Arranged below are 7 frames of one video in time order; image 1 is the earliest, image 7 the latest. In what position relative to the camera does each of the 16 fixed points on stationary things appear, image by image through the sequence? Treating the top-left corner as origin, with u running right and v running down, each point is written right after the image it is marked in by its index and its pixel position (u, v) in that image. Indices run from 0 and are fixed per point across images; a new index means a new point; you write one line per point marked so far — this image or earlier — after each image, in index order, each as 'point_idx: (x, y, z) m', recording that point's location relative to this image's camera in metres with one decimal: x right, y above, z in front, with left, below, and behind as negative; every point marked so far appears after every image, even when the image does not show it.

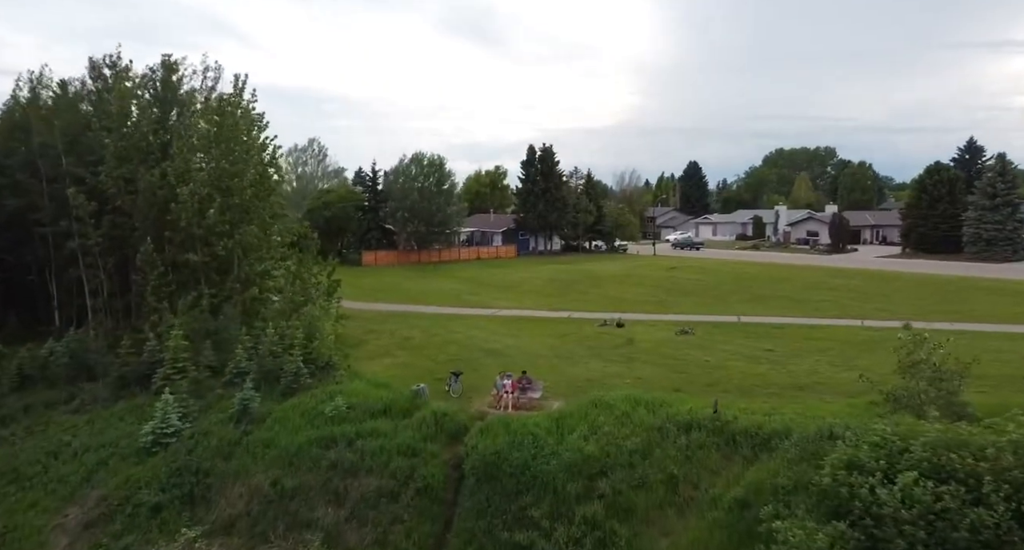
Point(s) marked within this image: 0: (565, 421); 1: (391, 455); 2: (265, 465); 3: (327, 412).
0: (+1.3, -3.6, +16.3) m
1: (-2.8, -4.2, +15.7) m
2: (-5.8, -4.4, +15.5) m
3: (-4.7, -3.5, +17.1) m
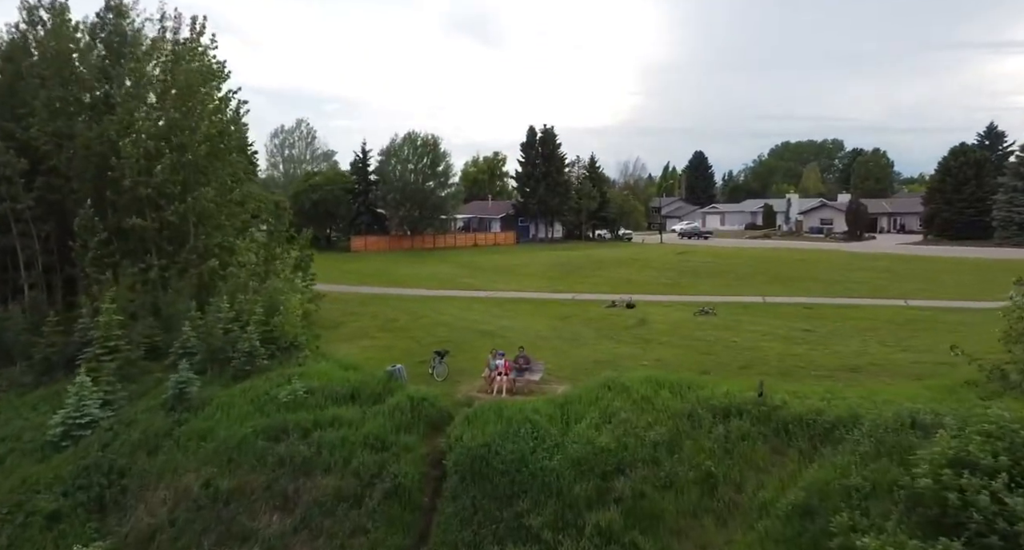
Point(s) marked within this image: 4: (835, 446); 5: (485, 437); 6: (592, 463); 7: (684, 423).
0: (+1.2, -2.6, +13.2) m
1: (-3.0, -3.3, +12.6) m
2: (-5.9, -3.5, +12.4) m
3: (-4.9, -2.6, +14.0) m
4: (+5.4, -2.9, +11.2) m
5: (-0.5, -3.0, +12.4) m
6: (+1.4, -3.3, +11.8) m
7: (+3.2, -2.7, +12.3) m
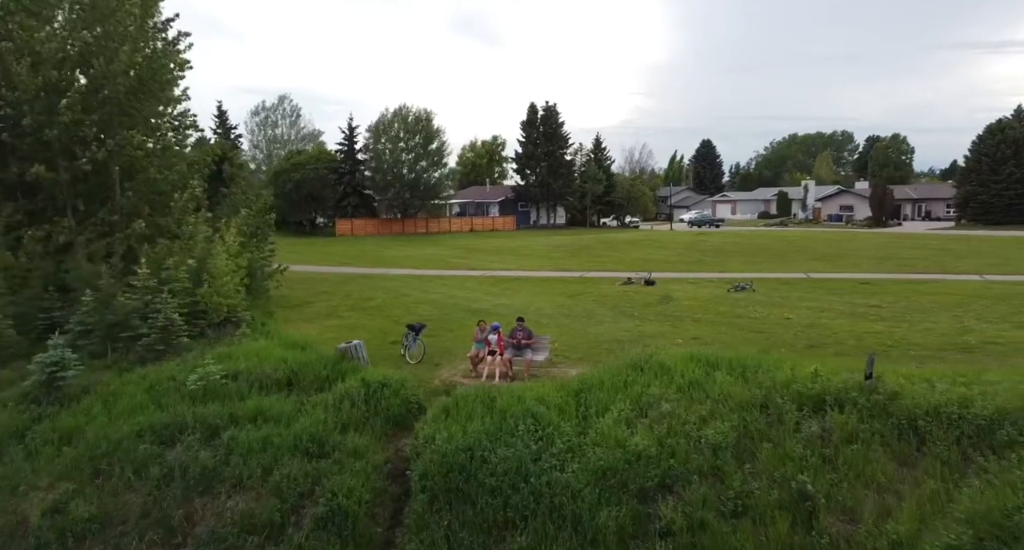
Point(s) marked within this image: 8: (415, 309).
0: (+1.1, -1.7, +9.3) m
1: (-3.0, -2.4, +8.7) m
2: (-6.0, -2.6, +8.6) m
3: (-4.9, -1.7, +10.2) m
4: (+5.3, -1.9, +7.3) m
5: (-0.6, -2.1, +8.6) m
6: (+1.3, -2.4, +8.0) m
7: (+3.1, -1.8, +8.4) m
8: (-2.8, -1.0, +19.0) m
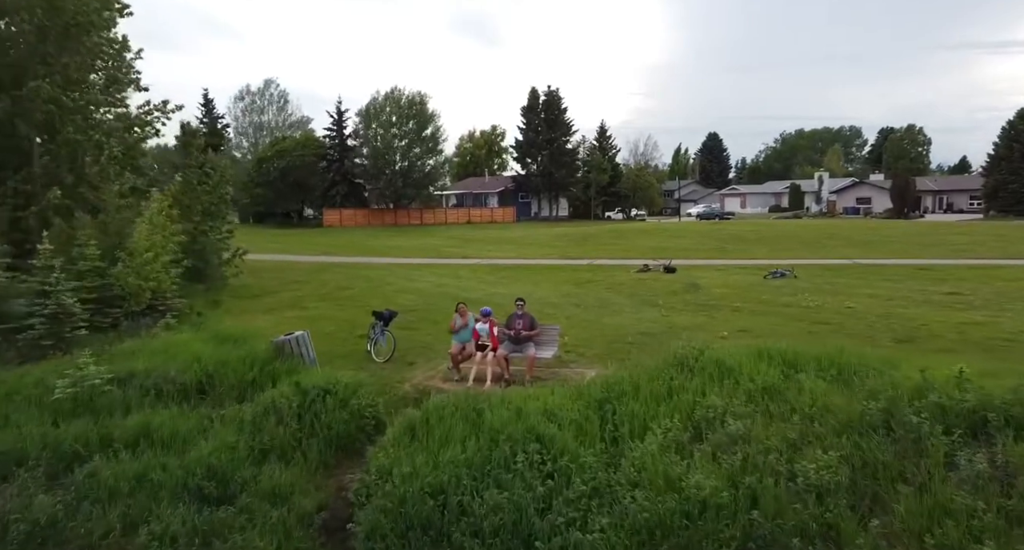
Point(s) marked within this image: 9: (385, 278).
0: (+1.1, -1.3, +6.4) m
1: (-3.1, -2.0, +5.8) m
2: (-6.0, -2.2, +5.7) m
3: (-5.0, -1.3, +7.2) m
4: (+5.3, -1.5, +4.4) m
5: (-0.6, -1.7, +5.7) m
6: (+1.3, -2.0, +5.0) m
7: (+3.0, -1.4, +5.5) m
8: (-2.8, -0.6, +16.1) m
9: (-3.8, -0.1, +19.7) m
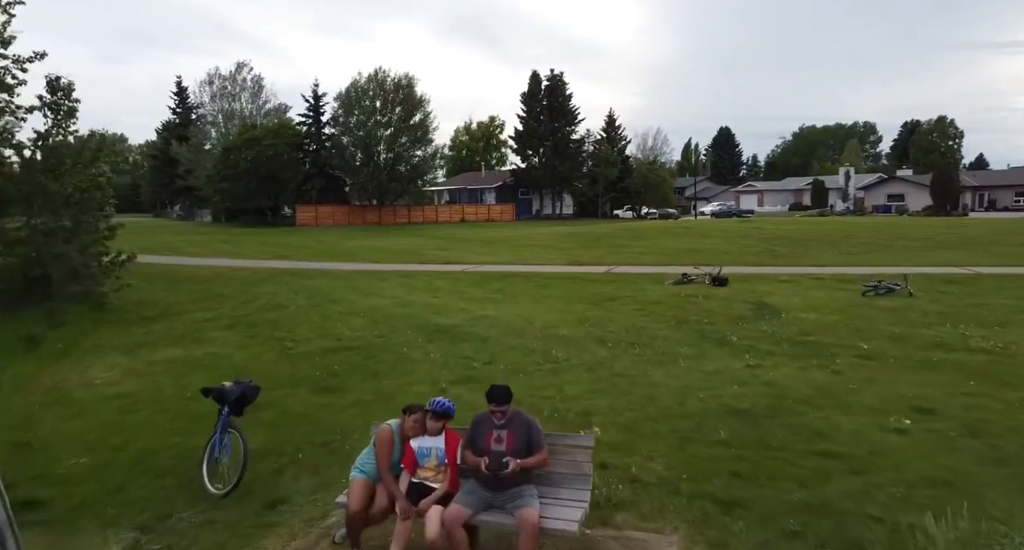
0: (+0.9, -1.6, +1.5) m
1: (-3.2, -2.2, +0.9) m
2: (-6.2, -2.4, +0.8) m
3: (-5.1, -1.5, +2.3) m
4: (+5.1, -1.8, -0.6) m
5: (-0.8, -2.0, +0.7) m
6: (+1.1, -2.3, +0.1) m
7: (+2.9, -1.7, +0.6) m
8: (-2.9, -0.8, +11.1) m
9: (-3.9, -0.3, +14.8) m
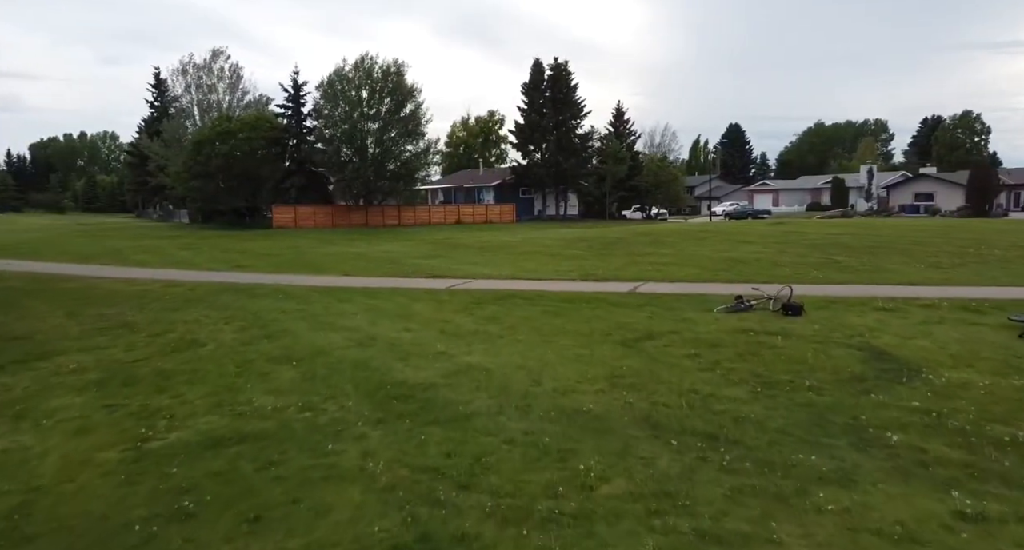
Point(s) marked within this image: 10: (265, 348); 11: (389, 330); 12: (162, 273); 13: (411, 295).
0: (+0.9, -1.9, -2.1) m
1: (-3.3, -2.6, -2.7) m
2: (-6.2, -2.8, -2.8) m
3: (-5.2, -1.9, -1.3) m
4: (+5.1, -2.2, -4.2) m
5: (-0.8, -2.3, -2.9) m
6: (+1.1, -2.6, -3.5) m
7: (+2.9, -2.0, -3.0) m
8: (-3.0, -1.2, +7.5) m
9: (-3.9, -0.7, +11.2) m
10: (-3.4, -1.0, +9.3) m
11: (-1.9, -0.8, +10.3) m
12: (-9.0, 0.0, +17.0) m
13: (-2.0, -0.4, +13.0) m
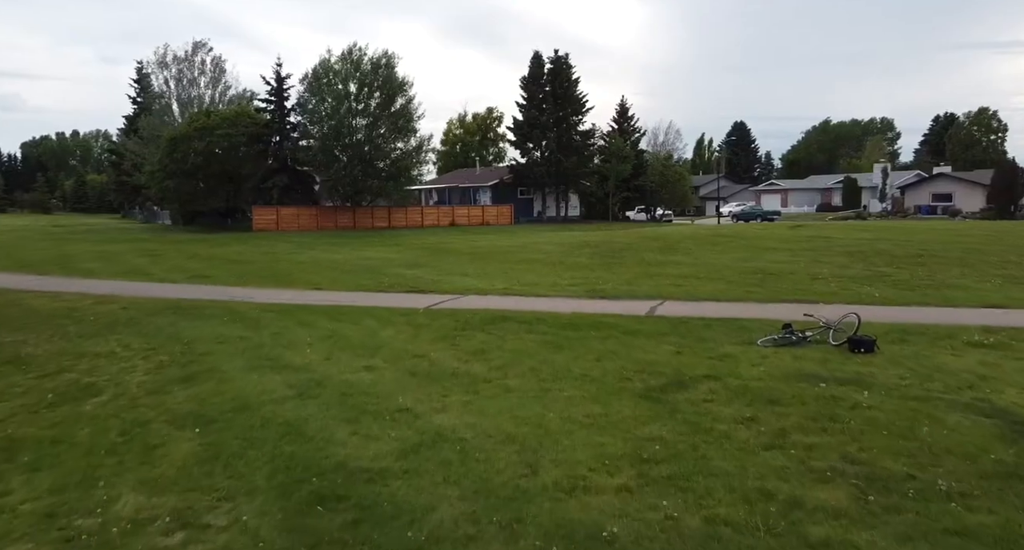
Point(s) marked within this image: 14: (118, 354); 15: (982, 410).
0: (+0.7, -2.2, -4.4) m
1: (-3.4, -2.9, -5.0) m
2: (-6.3, -3.1, -5.1) m
3: (-5.3, -2.2, -3.6) m
4: (+5.0, -2.5, -6.5) m
5: (-0.9, -2.6, -5.2) m
6: (+1.0, -2.9, -5.8) m
7: (+2.7, -2.3, -5.3) m
8: (-3.1, -1.5, +5.3) m
9: (-4.0, -1.0, +8.9) m
10: (-3.6, -1.3, +7.0) m
11: (-2.0, -1.1, +8.0) m
12: (-9.1, -0.2, +14.8) m
13: (-2.1, -0.7, +10.7) m
14: (-5.4, -1.1, +9.0) m
15: (+4.1, -1.1, +5.7) m
